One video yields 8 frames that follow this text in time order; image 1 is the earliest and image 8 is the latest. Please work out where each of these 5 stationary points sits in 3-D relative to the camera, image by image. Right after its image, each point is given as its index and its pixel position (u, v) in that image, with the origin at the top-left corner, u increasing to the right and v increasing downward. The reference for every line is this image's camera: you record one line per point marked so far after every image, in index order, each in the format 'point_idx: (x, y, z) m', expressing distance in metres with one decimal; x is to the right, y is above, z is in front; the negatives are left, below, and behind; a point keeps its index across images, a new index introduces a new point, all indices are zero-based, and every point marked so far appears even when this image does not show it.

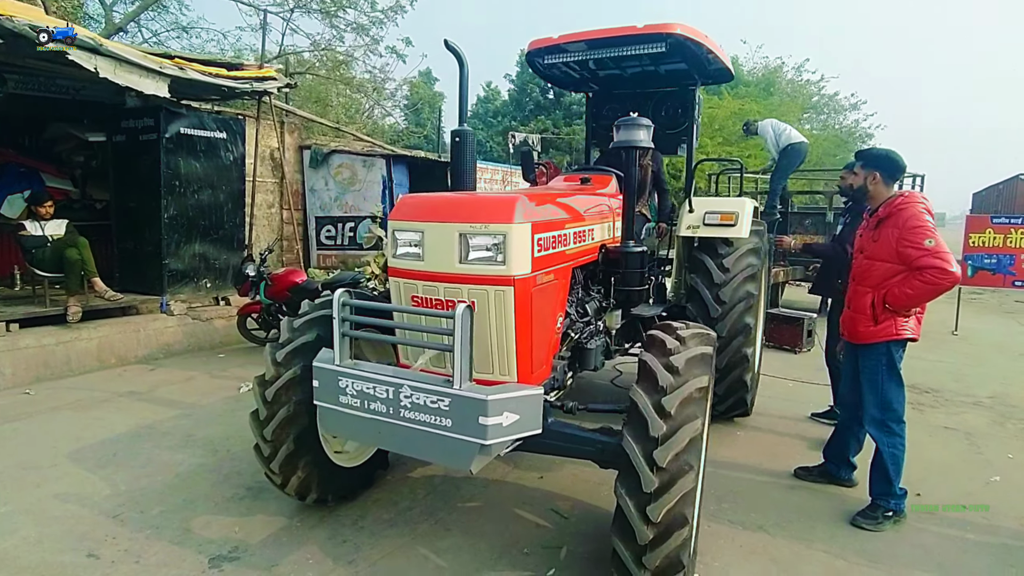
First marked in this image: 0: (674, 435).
0: (+0.6, -0.5, +2.0) m
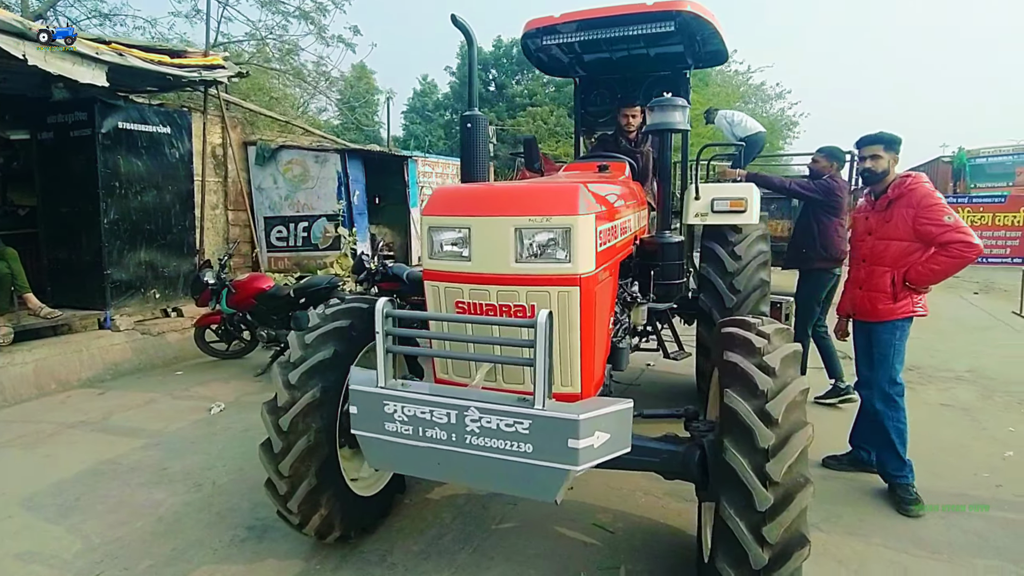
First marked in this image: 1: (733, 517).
0: (+0.8, -0.5, +1.8) m
1: (+0.7, -0.7, +1.8) m
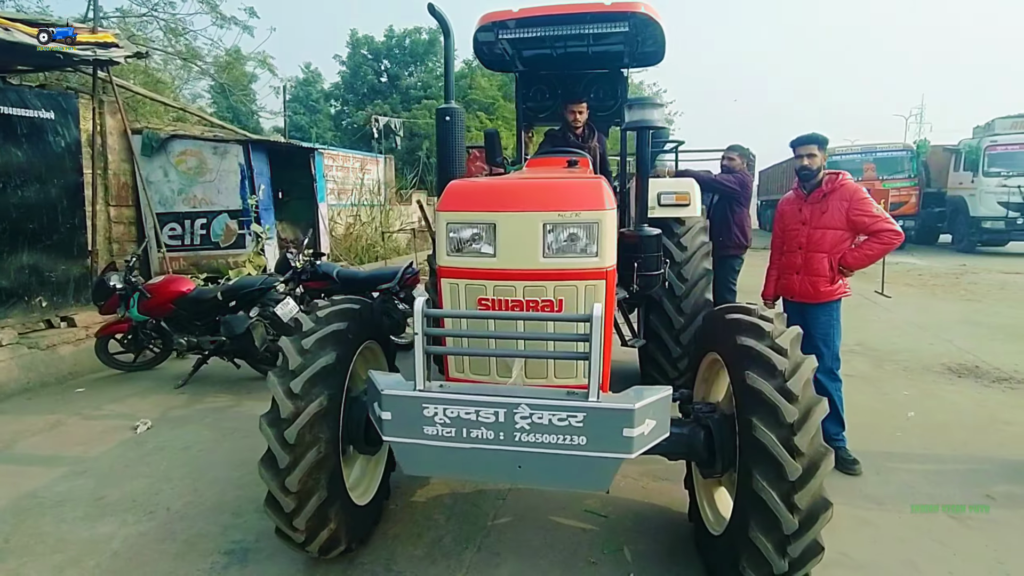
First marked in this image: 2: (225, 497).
0: (+1.0, -0.4, +2.0) m
1: (+0.8, -0.7, +2.0) m
2: (-1.5, -1.1, +3.2) m
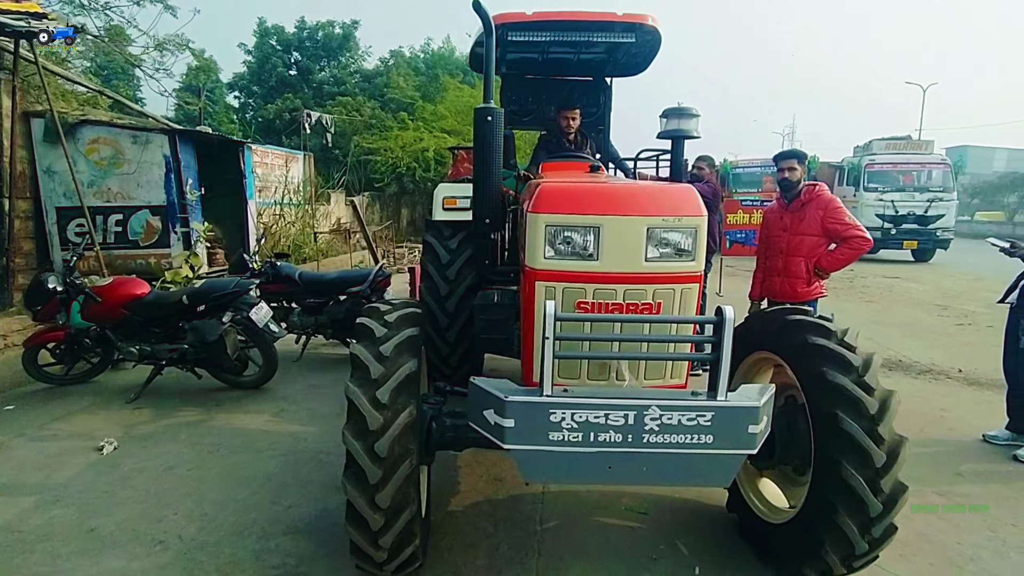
0: (+1.4, -0.4, +2.2) m
1: (+1.2, -0.7, +2.1) m
2: (-1.3, -1.1, +2.9) m
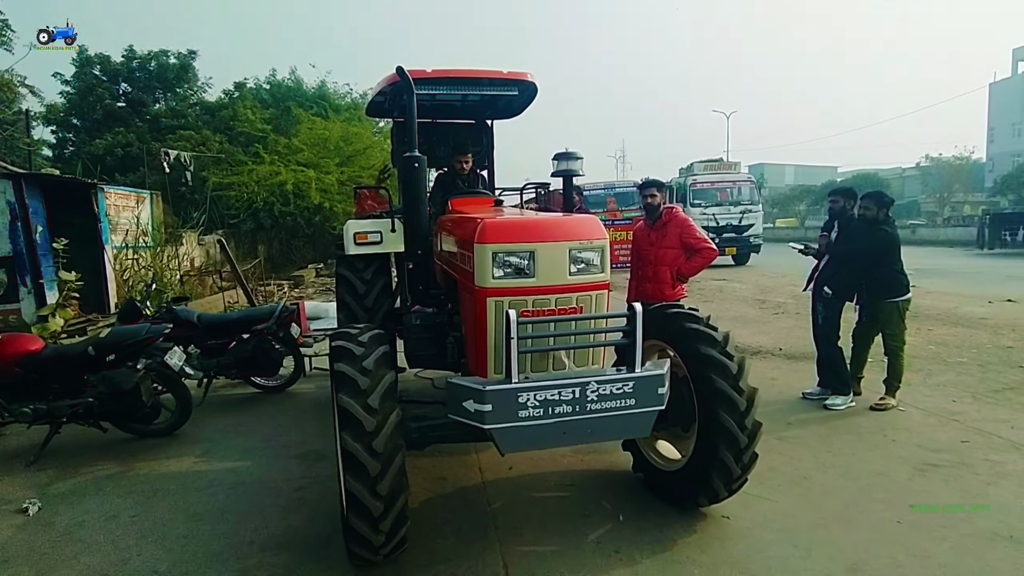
0: (+1.2, -0.4, +3.0) m
1: (+1.1, -0.6, +2.9) m
2: (-1.6, -1.4, +3.1) m
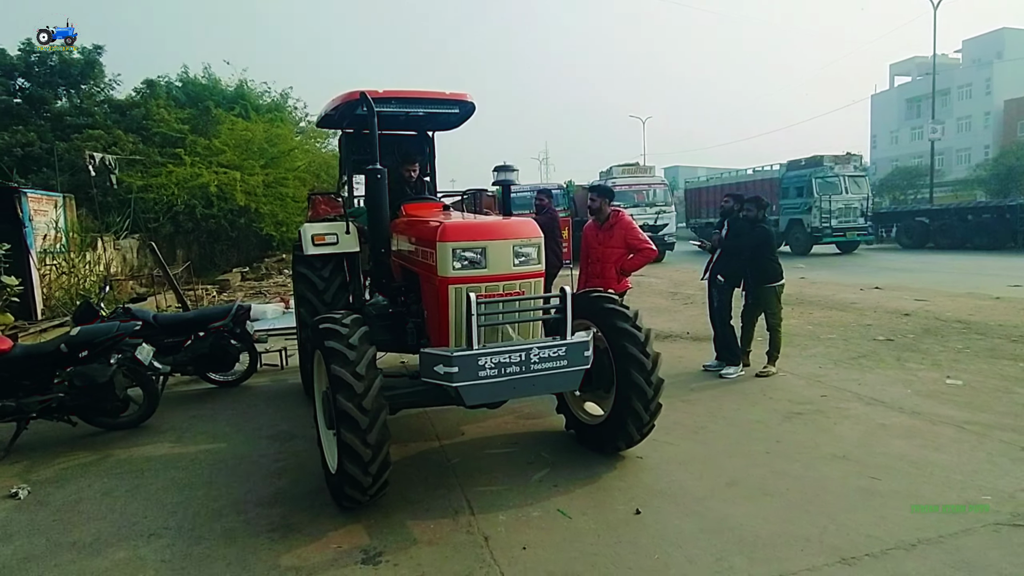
0: (+0.9, -0.3, +3.8) m
1: (+0.8, -0.6, +3.7) m
2: (-1.8, -1.3, +3.5) m
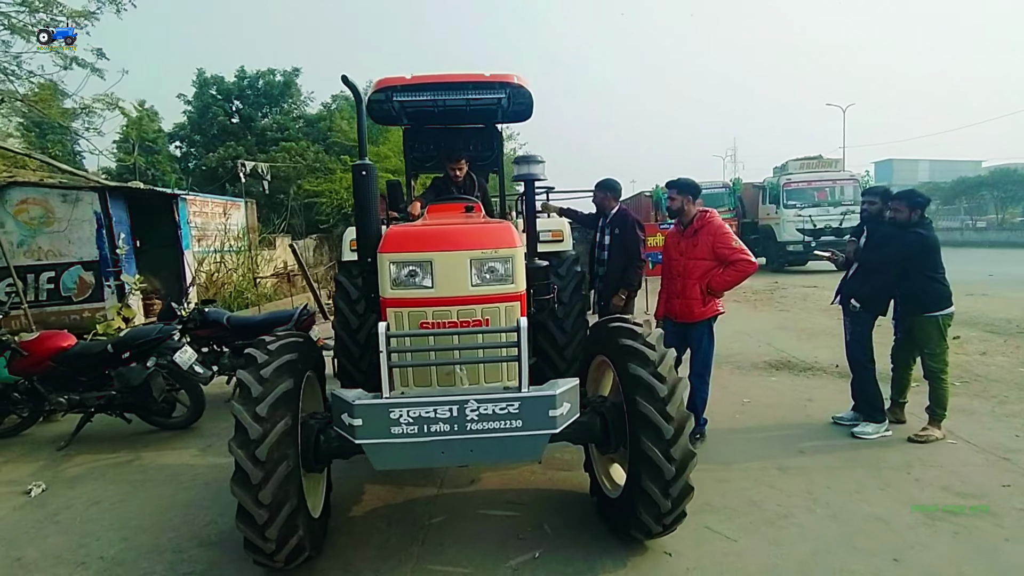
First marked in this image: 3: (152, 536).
0: (+0.7, -0.5, +2.7) m
1: (+0.6, -0.7, +2.6) m
2: (-1.9, -1.4, +3.2) m
3: (-2.0, -1.4, +3.3) m
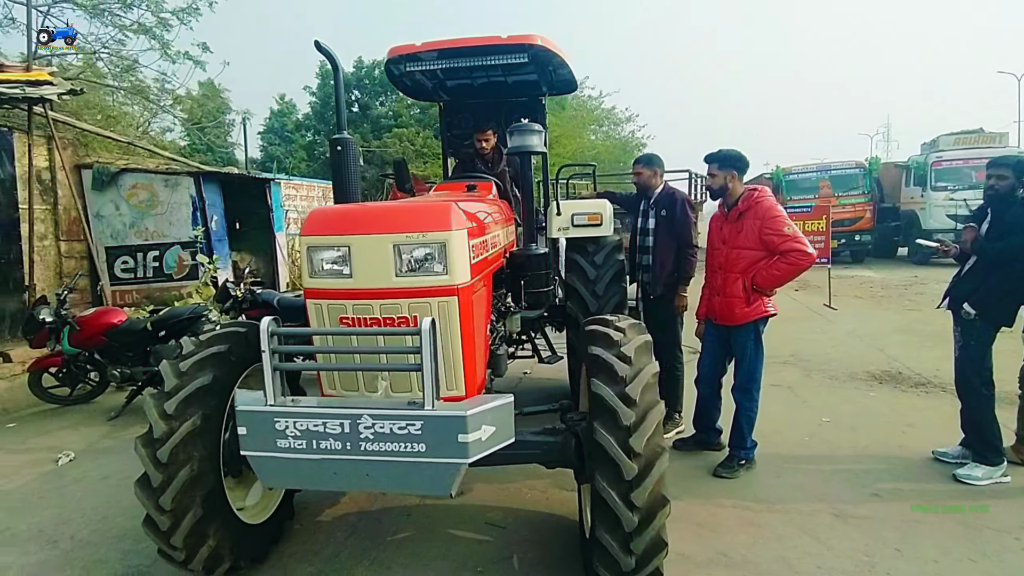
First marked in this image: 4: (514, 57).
0: (+0.5, -0.5, +2.1) m
1: (+0.3, -0.7, +2.1) m
2: (-2.1, -1.3, +3.2) m
3: (-2.1, -1.3, +3.2) m
4: (+0.1, +1.7, +4.3) m
